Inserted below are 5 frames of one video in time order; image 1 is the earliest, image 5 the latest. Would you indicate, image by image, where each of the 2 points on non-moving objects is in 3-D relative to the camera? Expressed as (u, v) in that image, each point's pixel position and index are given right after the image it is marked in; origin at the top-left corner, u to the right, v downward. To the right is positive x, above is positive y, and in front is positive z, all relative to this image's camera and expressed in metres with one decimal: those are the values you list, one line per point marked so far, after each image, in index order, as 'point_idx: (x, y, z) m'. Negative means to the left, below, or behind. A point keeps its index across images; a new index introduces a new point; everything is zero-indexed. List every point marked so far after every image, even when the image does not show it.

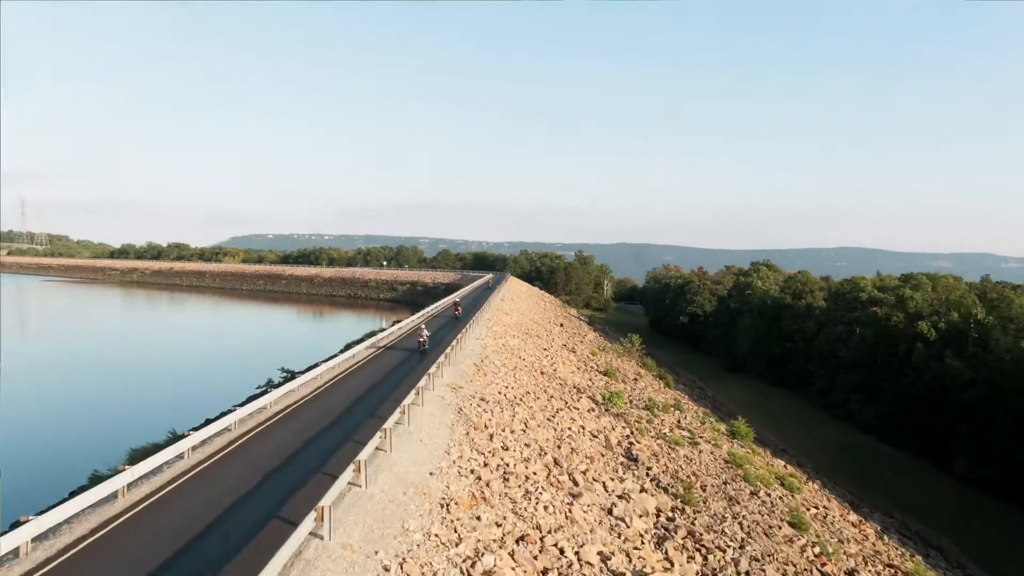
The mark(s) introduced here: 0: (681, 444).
0: (+5.0, -4.6, +16.7) m
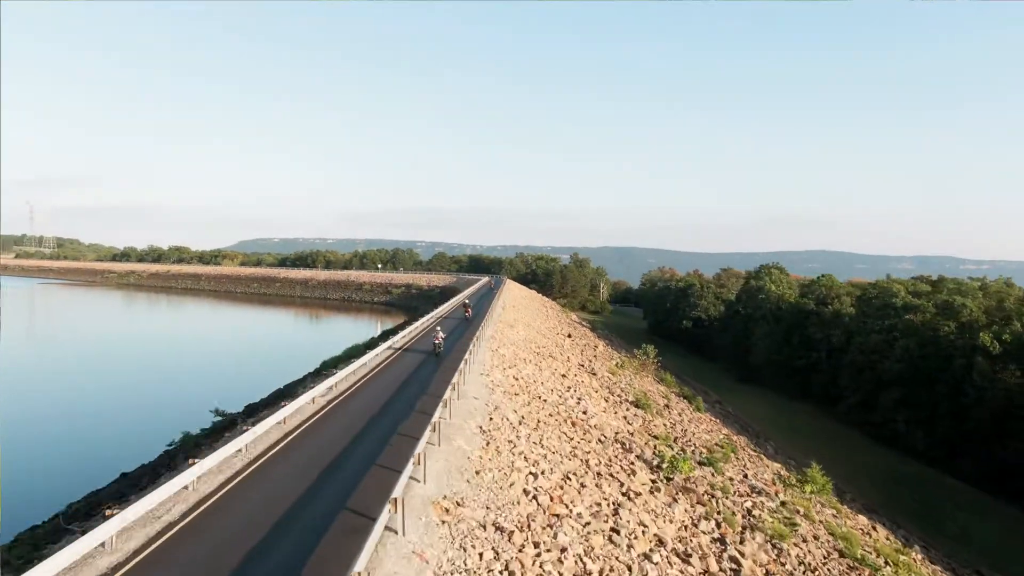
0: (+5.3, -4.9, +11.3) m
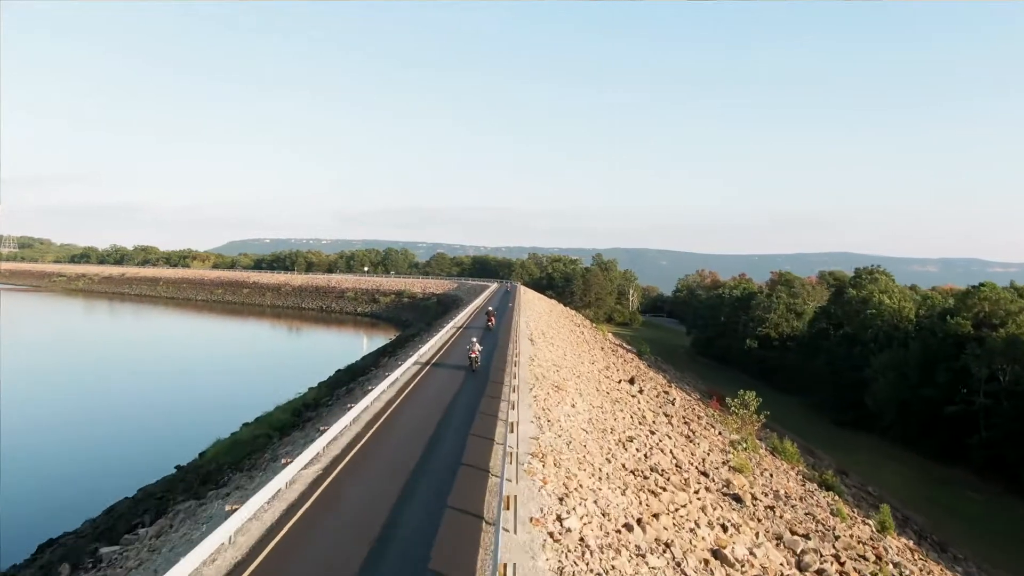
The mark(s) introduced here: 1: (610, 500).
0: (+6.3, -5.5, -0.8) m
1: (+1.1, -2.8, +7.9) m
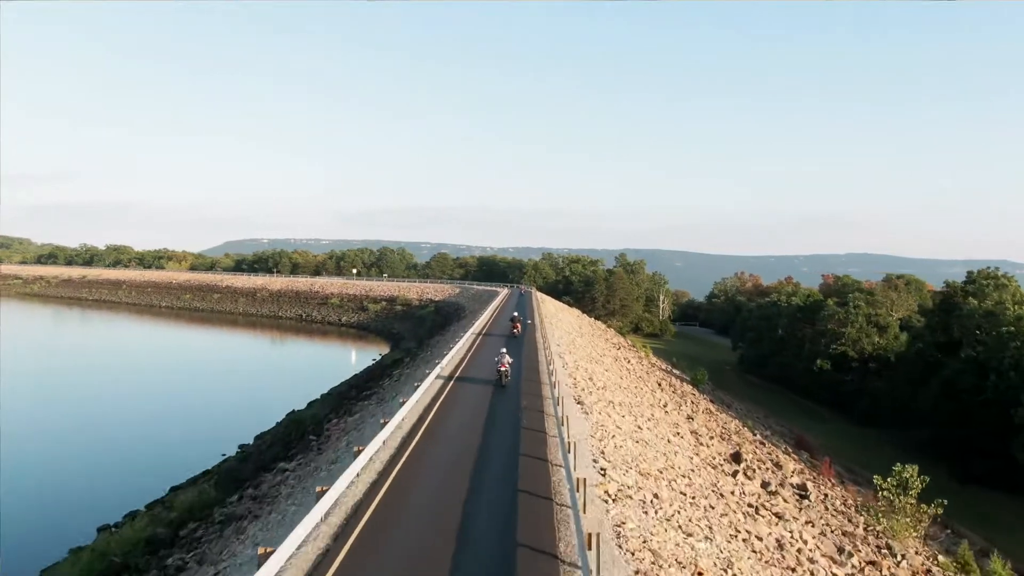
0: (+6.7, -5.8, -9.2) m
1: (+1.6, -3.2, -0.5) m
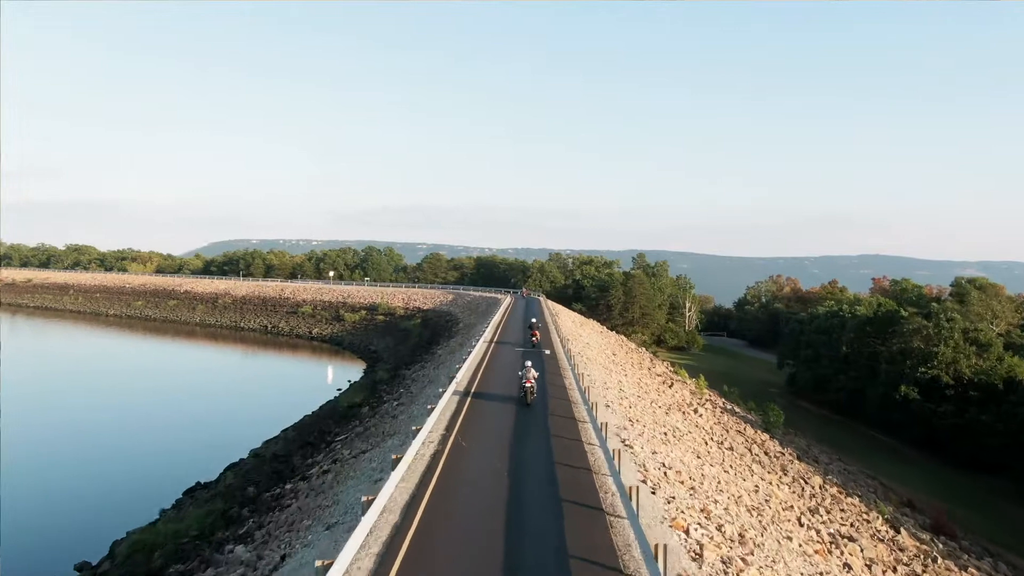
0: (+7.1, -6.1, -16.6) m
1: (+1.9, -3.5, -7.9) m
